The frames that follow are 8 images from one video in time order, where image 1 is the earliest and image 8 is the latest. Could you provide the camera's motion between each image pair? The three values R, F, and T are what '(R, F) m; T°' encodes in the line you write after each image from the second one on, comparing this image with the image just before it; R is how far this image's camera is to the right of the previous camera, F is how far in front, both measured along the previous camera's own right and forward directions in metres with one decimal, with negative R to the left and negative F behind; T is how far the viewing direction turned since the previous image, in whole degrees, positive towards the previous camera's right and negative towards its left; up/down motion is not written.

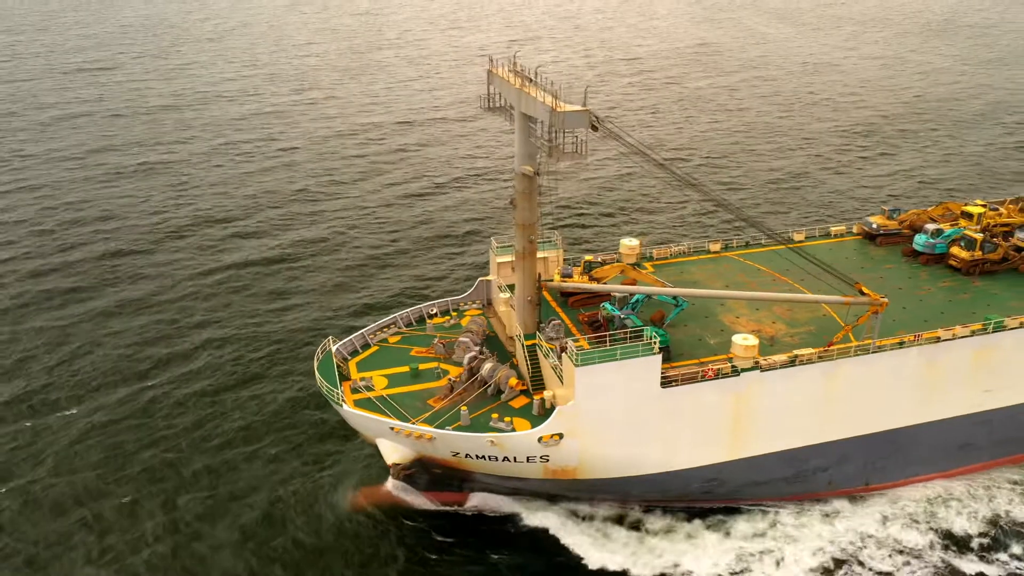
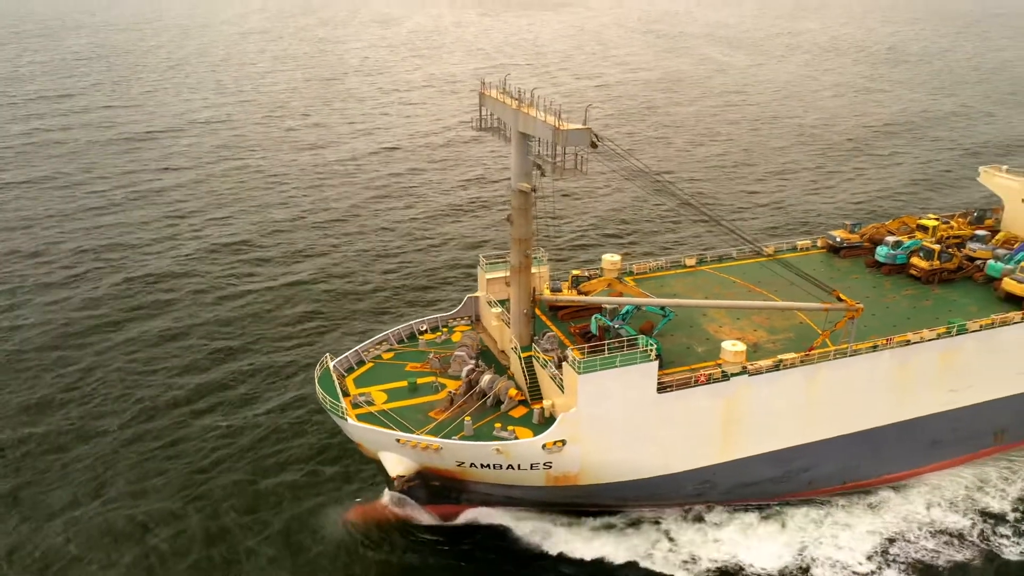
(-1.6, -0.7) m; +4°
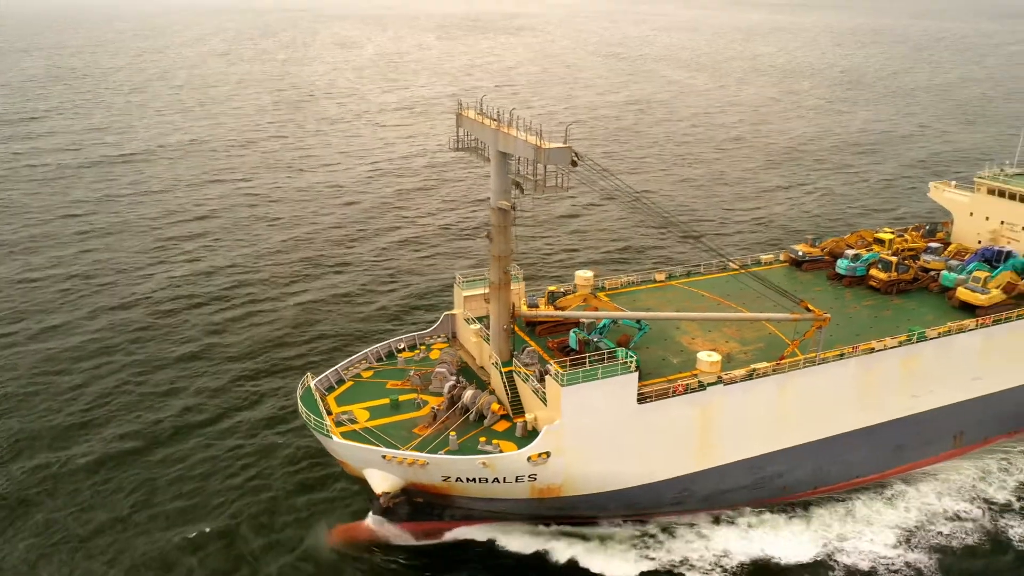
(-0.7, -0.5) m; +3°
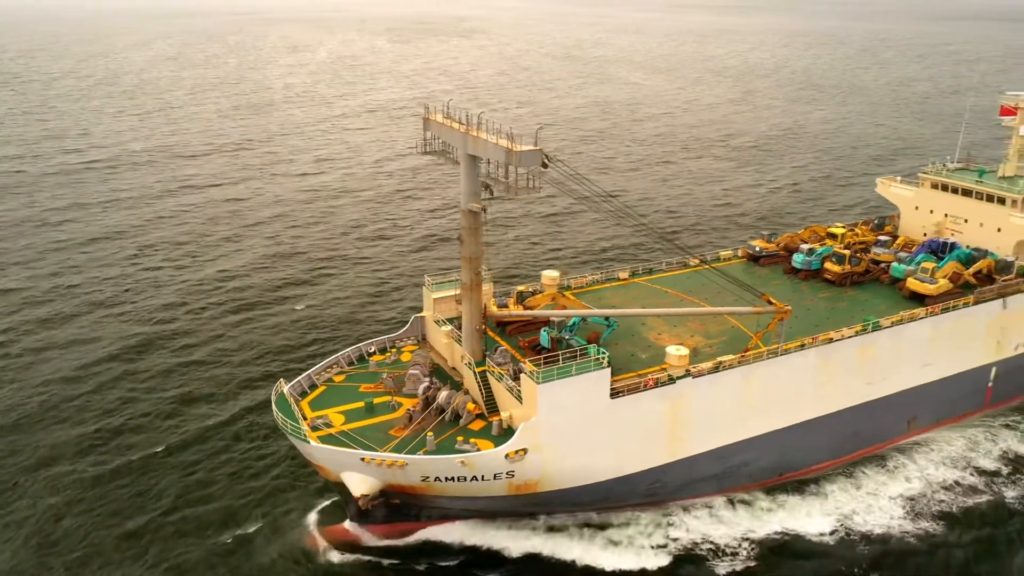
(-0.6, -0.4) m; +3°
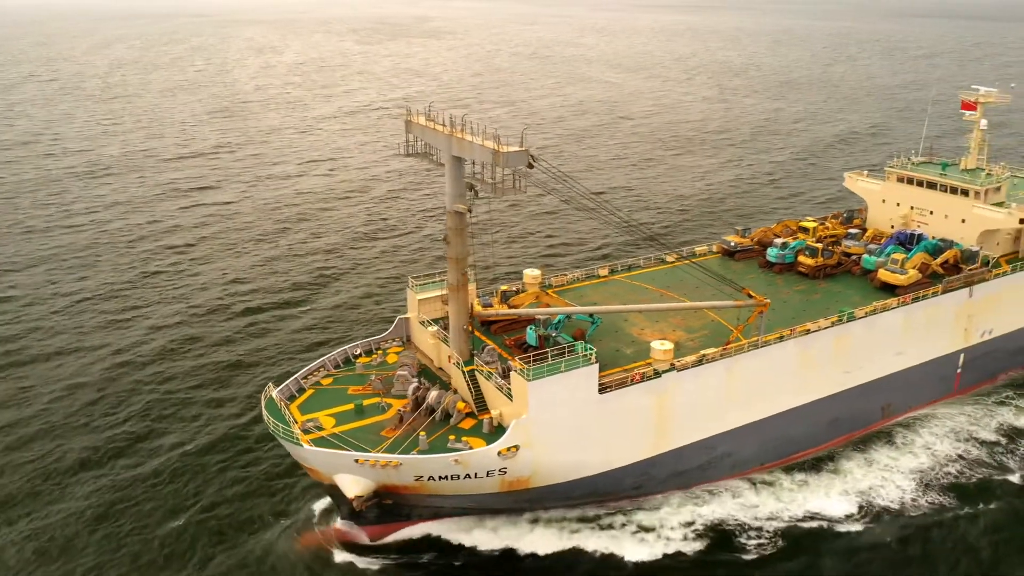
(-0.6, -0.3) m; +2°
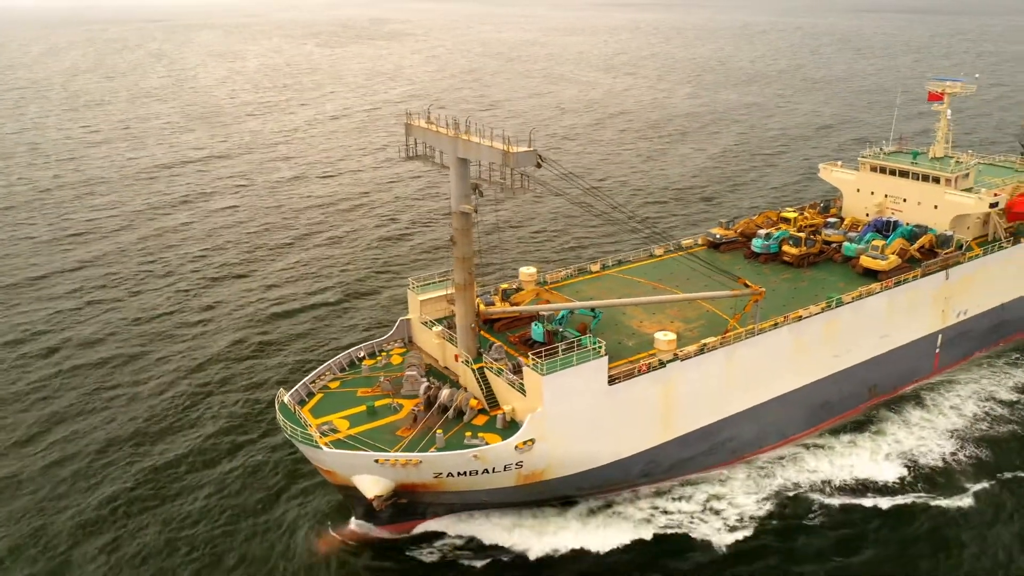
(-1.6, -0.5) m; +3°
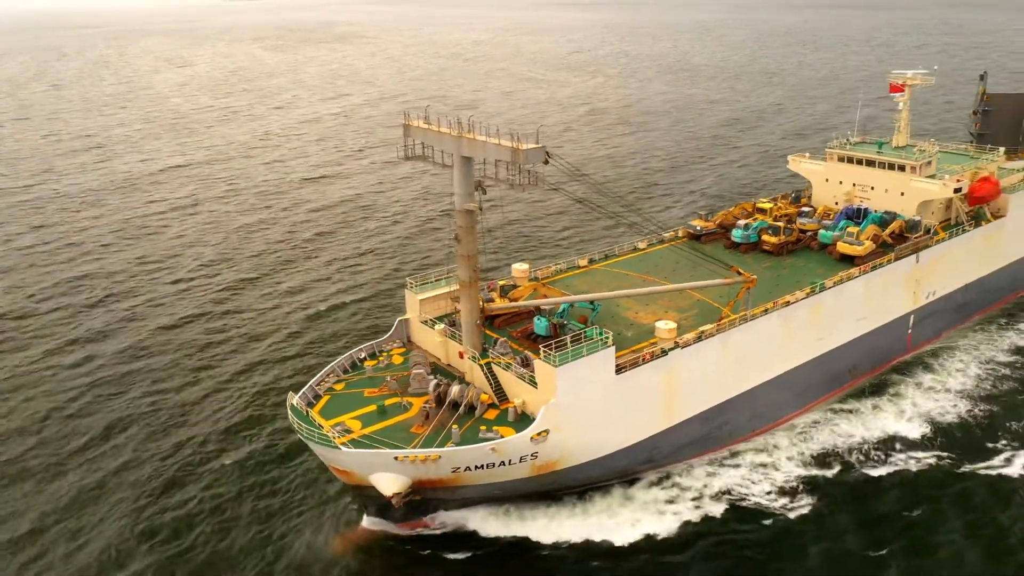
(-1.9, -0.4) m; +3°
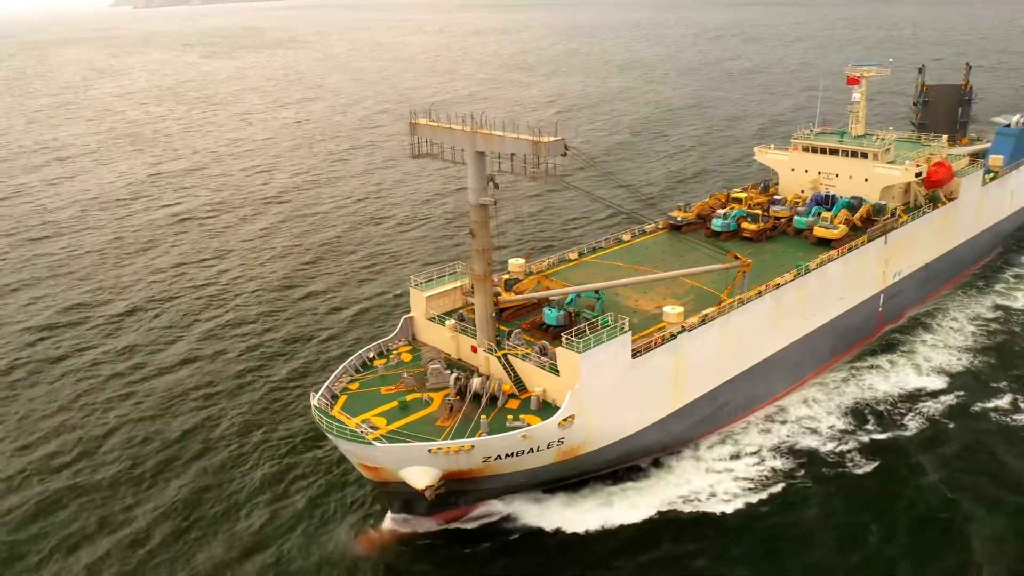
(-2.9, -0.5) m; +5°
